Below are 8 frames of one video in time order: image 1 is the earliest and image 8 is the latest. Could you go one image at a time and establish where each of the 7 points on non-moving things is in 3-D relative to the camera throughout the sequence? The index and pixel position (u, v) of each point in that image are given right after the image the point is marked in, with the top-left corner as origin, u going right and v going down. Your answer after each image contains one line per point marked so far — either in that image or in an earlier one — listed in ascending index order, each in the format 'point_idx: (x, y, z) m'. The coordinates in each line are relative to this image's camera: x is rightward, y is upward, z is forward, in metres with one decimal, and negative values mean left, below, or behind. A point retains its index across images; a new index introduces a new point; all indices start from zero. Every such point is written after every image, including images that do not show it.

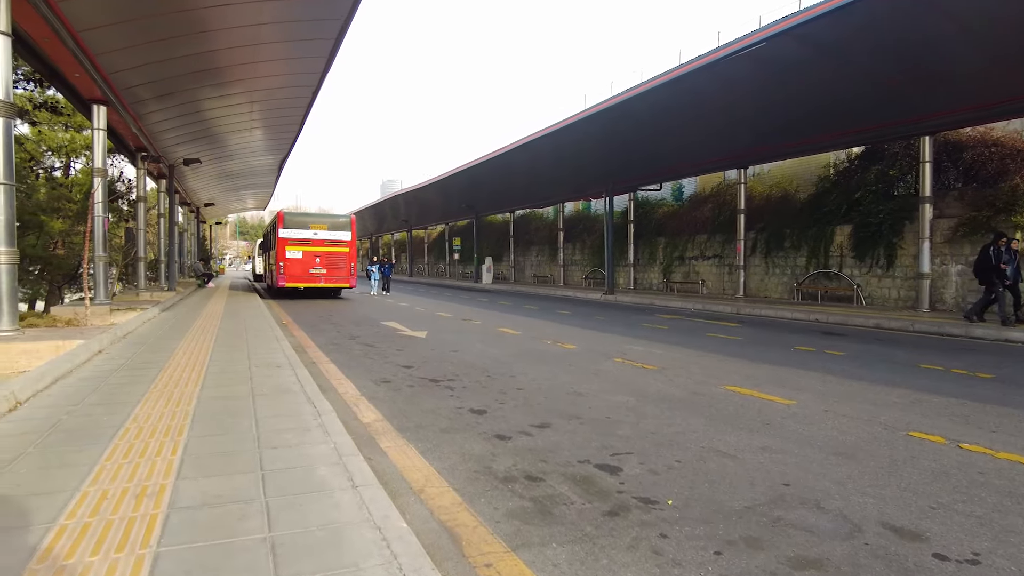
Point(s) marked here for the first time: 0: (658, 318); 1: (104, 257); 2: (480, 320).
0: (+3.5, -0.7, +15.4) m
1: (-8.5, +0.7, +13.5) m
2: (-0.6, -0.7, +13.6) m
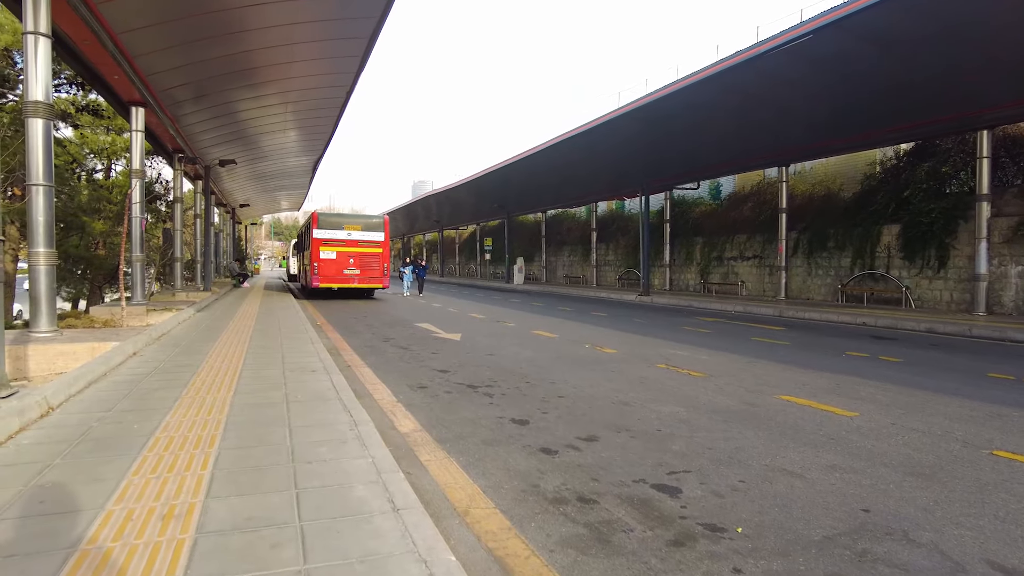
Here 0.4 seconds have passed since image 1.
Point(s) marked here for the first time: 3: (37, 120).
0: (+4.3, -0.7, +14.9) m
1: (-7.8, +0.7, +13.6) m
2: (+0.1, -0.7, +13.3) m
3: (-5.5, +1.9, +7.6) m
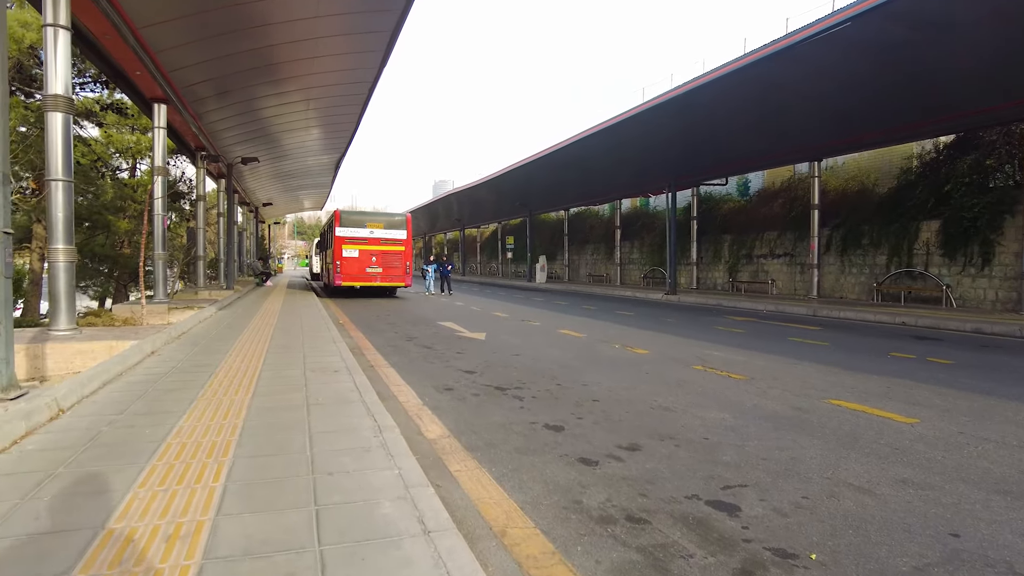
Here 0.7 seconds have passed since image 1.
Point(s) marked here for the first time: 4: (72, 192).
0: (+4.8, -0.7, +14.5) m
1: (-7.3, +0.7, +13.6) m
2: (+0.6, -0.6, +13.0) m
3: (-5.2, +2.0, +7.4) m
4: (-5.1, +1.1, +7.6) m
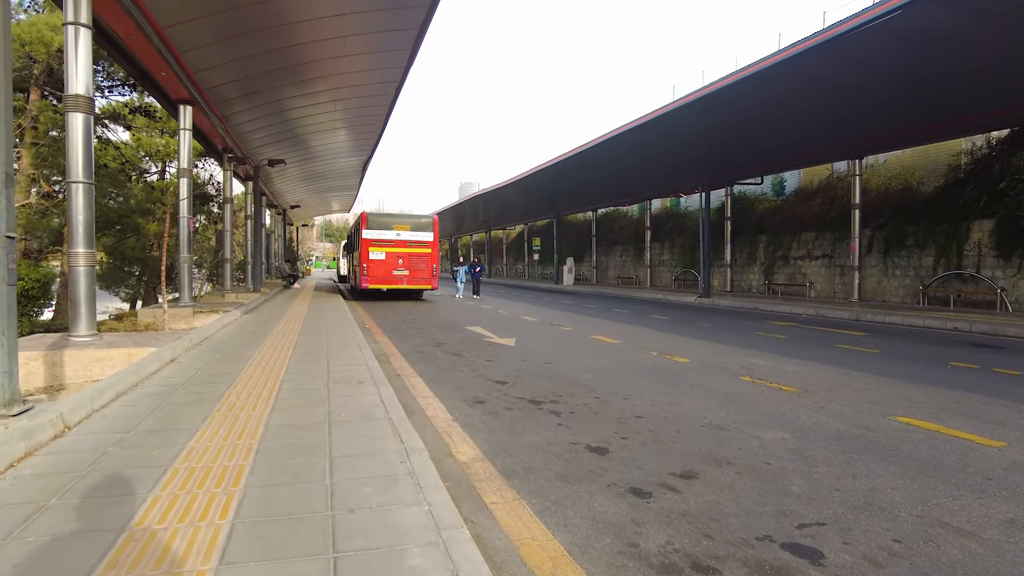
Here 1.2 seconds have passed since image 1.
0: (+5.4, -0.8, +13.9) m
1: (-6.7, +0.6, +13.4) m
2: (+1.1, -0.7, +12.5) m
3: (-4.8, +1.9, +7.2) m
4: (-4.8, +1.1, +7.4) m
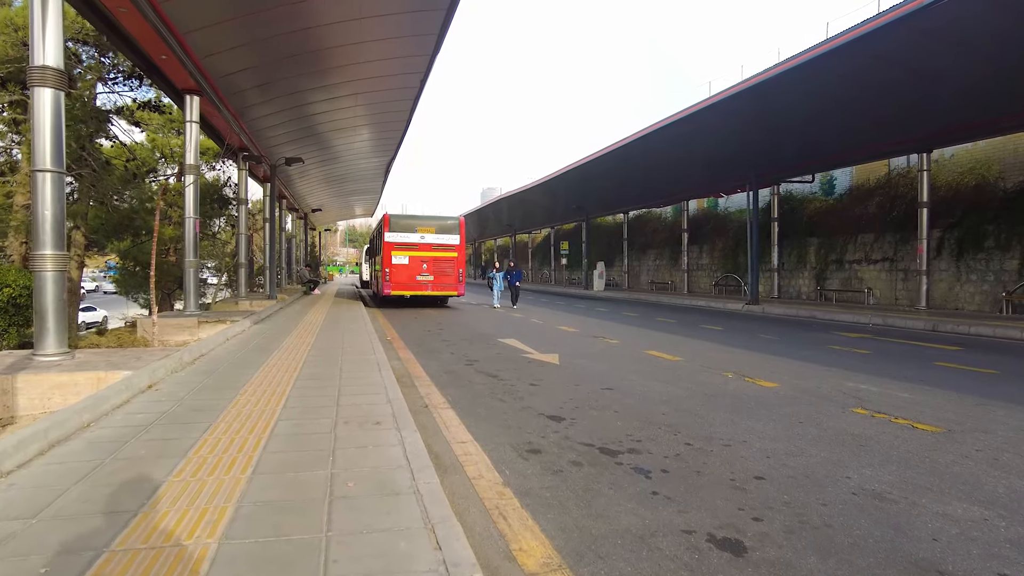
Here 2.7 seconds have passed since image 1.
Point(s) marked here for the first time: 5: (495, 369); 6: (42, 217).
0: (+6.1, -0.9, +12.3) m
1: (-6.0, +0.5, +12.3) m
2: (+1.8, -0.8, +11.2) m
3: (-4.3, +1.8, +6.1) m
4: (-4.3, +1.0, +6.2) m
5: (-0.2, -0.9, +7.4) m
6: (-4.4, +0.7, +6.1) m
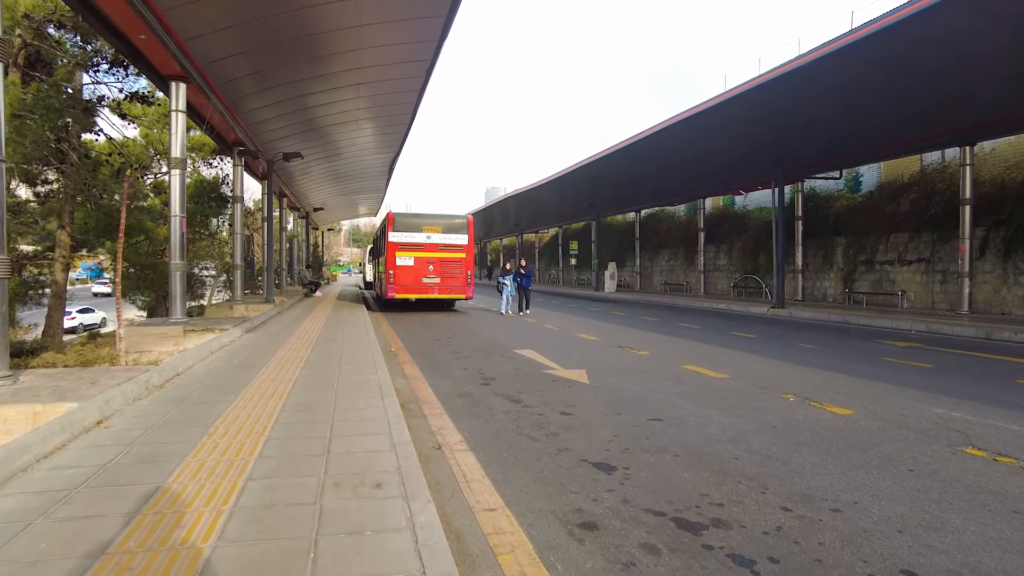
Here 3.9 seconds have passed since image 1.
0: (+6.4, -1.0, +11.2) m
1: (-5.7, +0.4, +11.3) m
2: (+2.1, -0.9, +10.1) m
3: (-4.1, +1.7, +5.0) m
4: (-4.0, +0.9, +5.2) m
5: (0.0, -1.0, +6.3) m
6: (-4.1, +0.6, +5.0) m
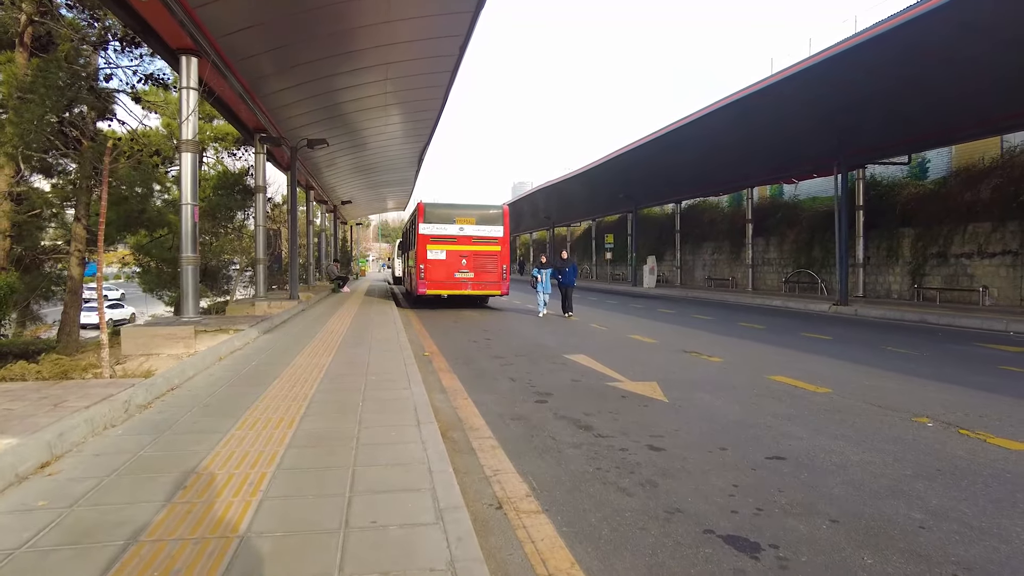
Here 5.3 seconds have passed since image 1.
0: (+7.1, -0.9, +9.7) m
1: (-5.0, +0.5, +10.3) m
2: (+2.7, -0.9, +8.8) m
3: (-3.6, +1.8, +4.0) m
4: (-3.6, +0.9, +4.1) m
5: (+0.6, -1.0, +5.1) m
6: (-3.7, +0.6, +4.0) m
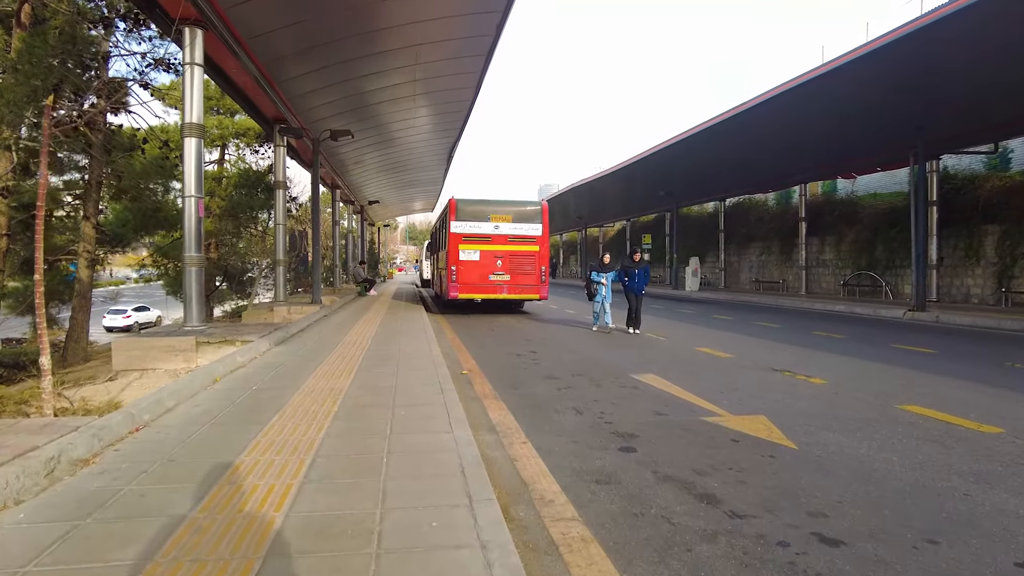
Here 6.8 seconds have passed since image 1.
0: (+7.7, -1.0, +8.0) m
1: (-4.3, +0.4, +9.1) m
2: (+3.3, -0.9, +7.2) m
3: (-3.2, +1.7, +2.7) m
4: (-3.1, +0.9, +2.8) m
5: (+1.0, -1.0, +3.7) m
6: (-3.3, +0.6, +2.7) m
